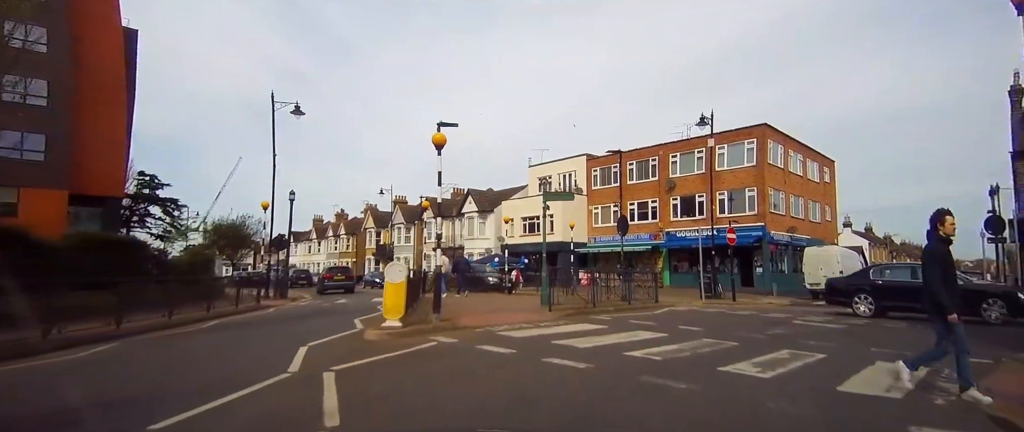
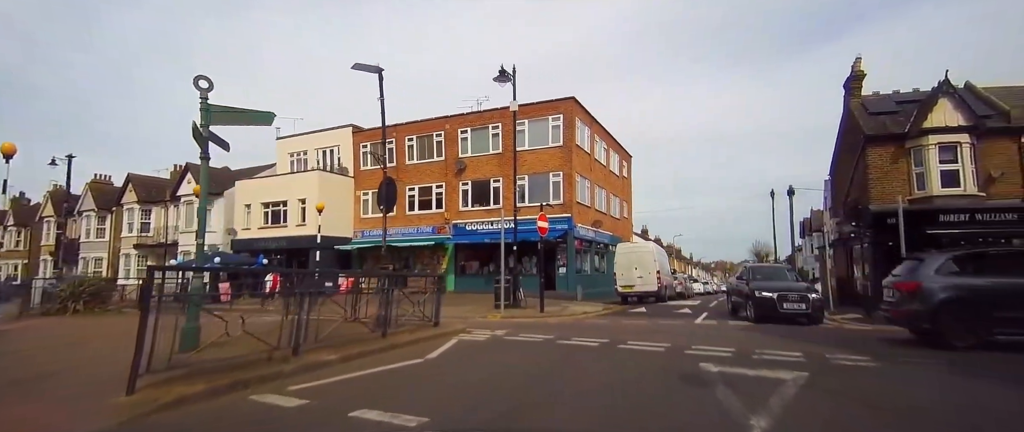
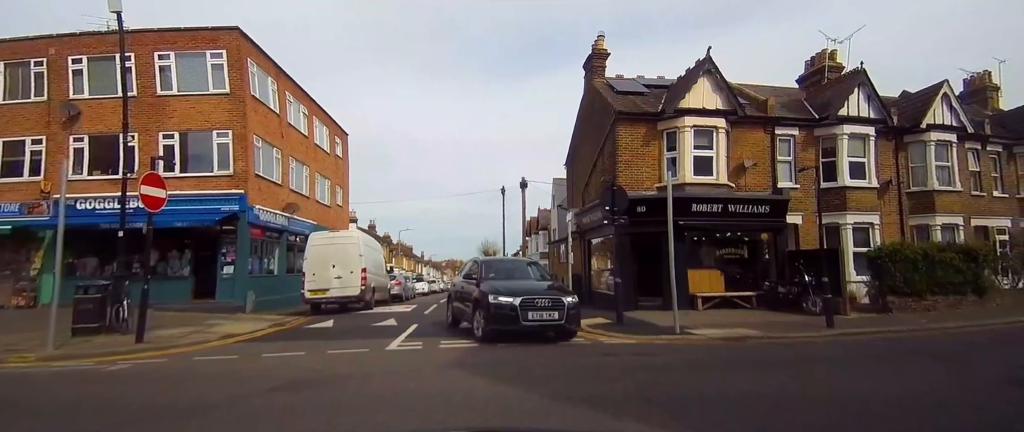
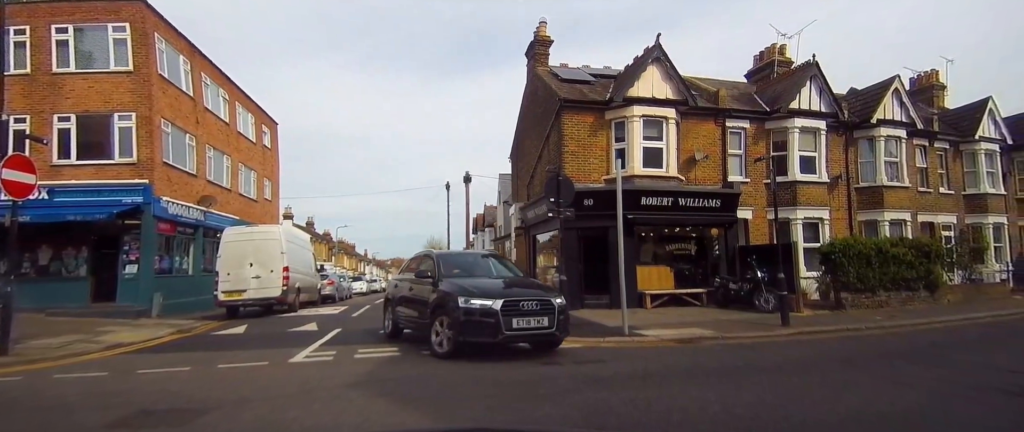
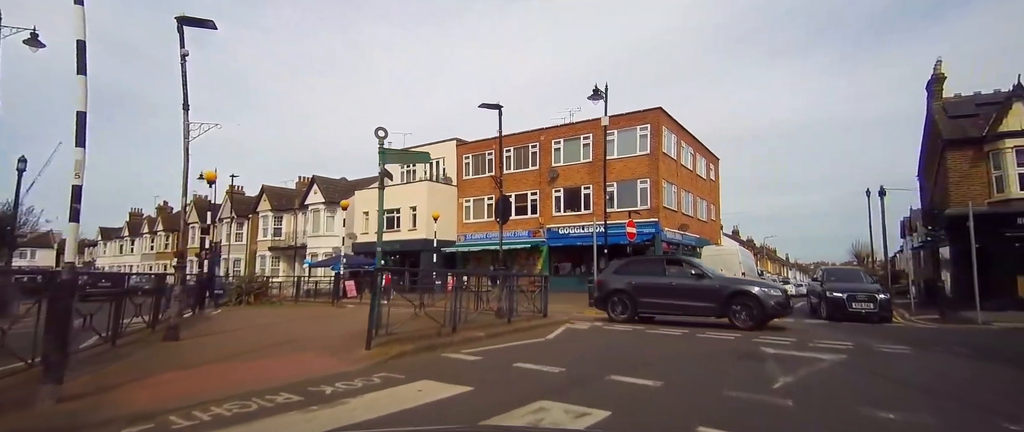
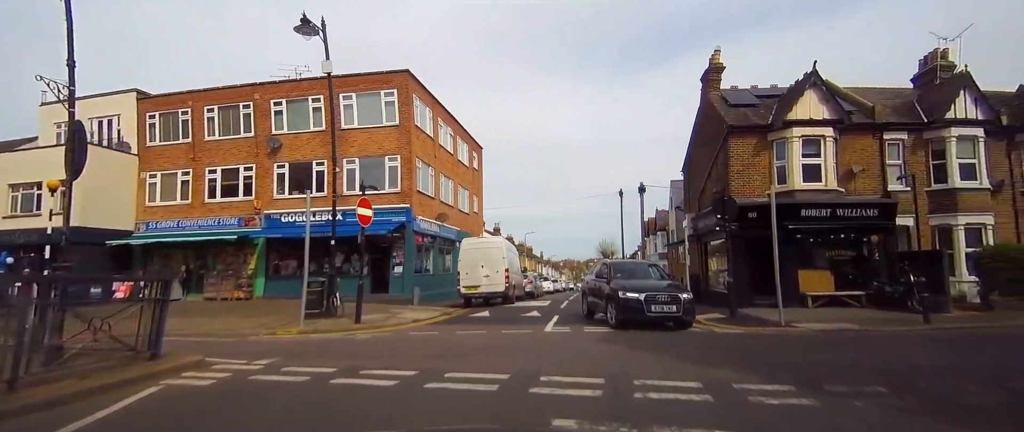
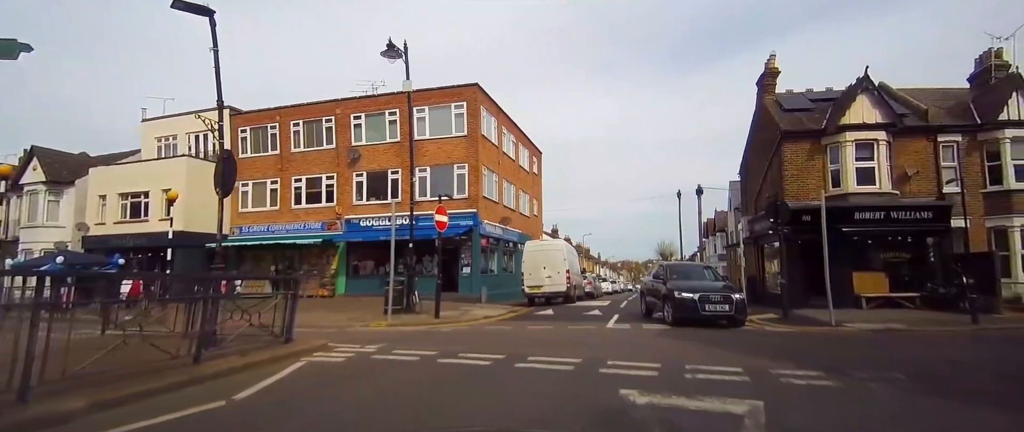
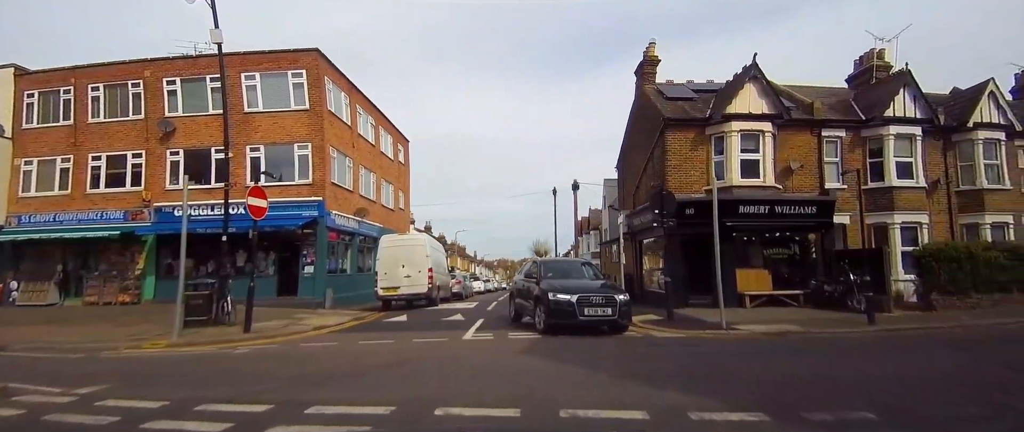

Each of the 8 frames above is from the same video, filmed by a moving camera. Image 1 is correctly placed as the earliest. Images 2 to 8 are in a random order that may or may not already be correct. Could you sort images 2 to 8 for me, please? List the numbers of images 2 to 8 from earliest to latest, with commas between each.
5, 2, 7, 6, 8, 3, 4
